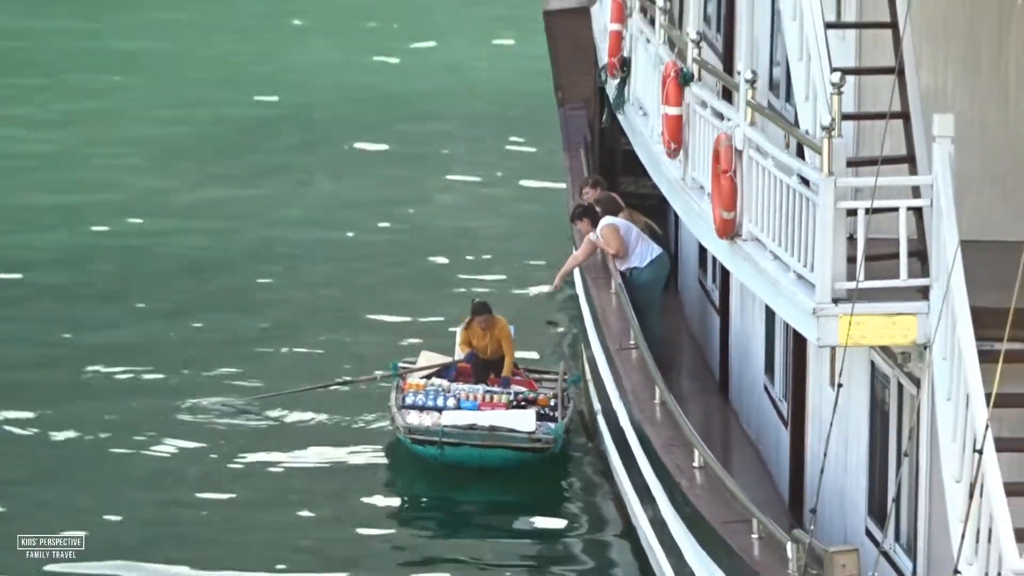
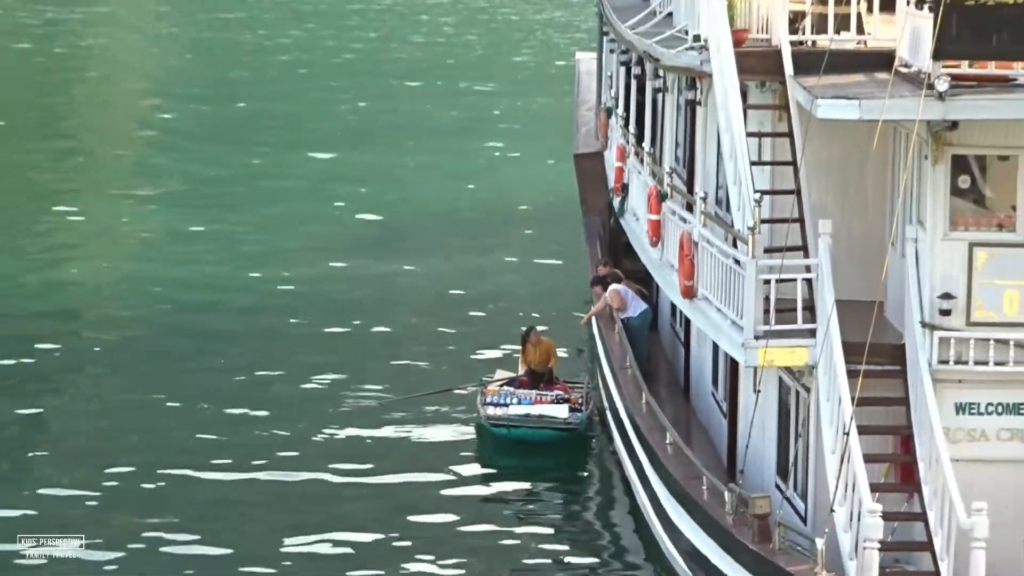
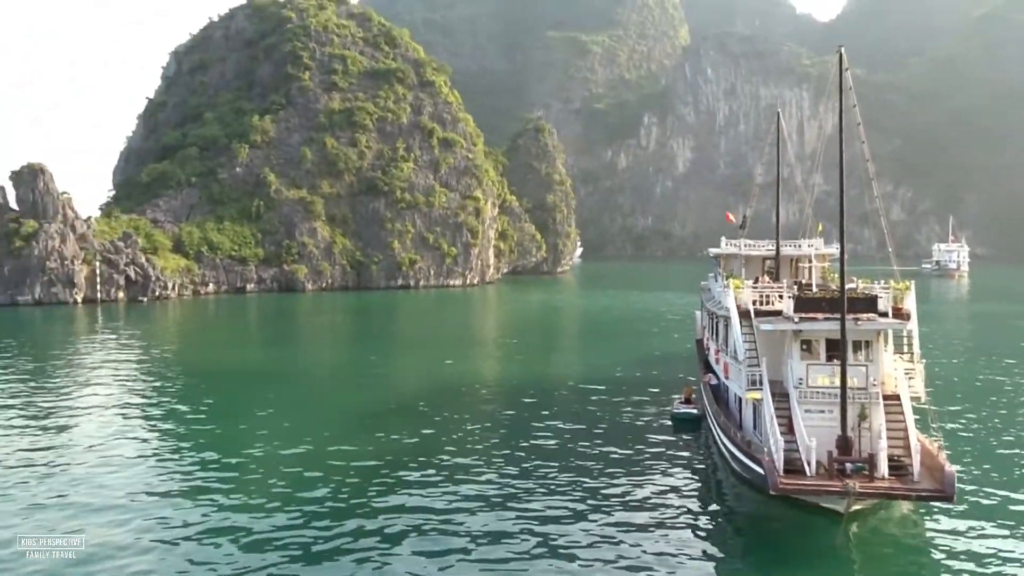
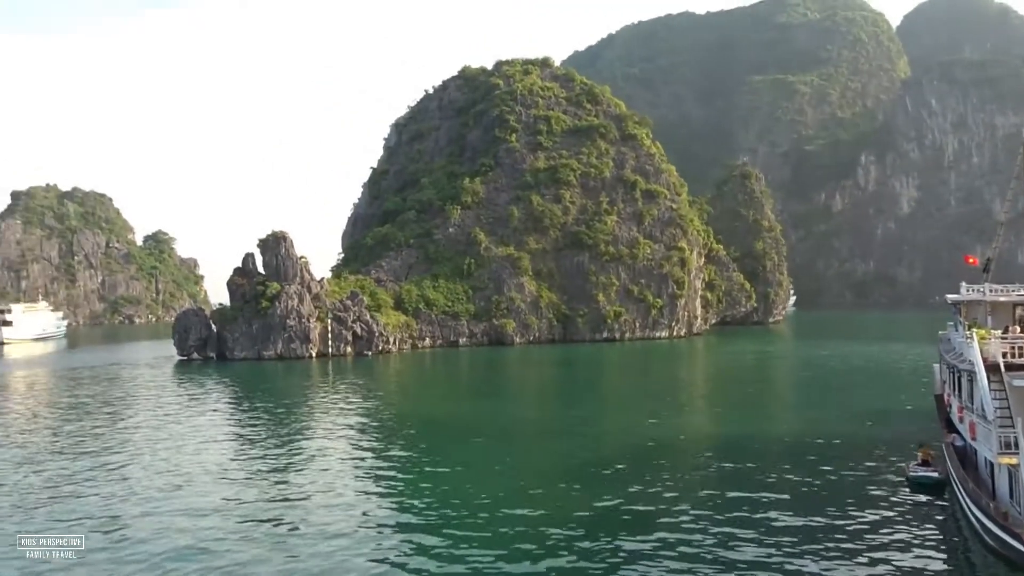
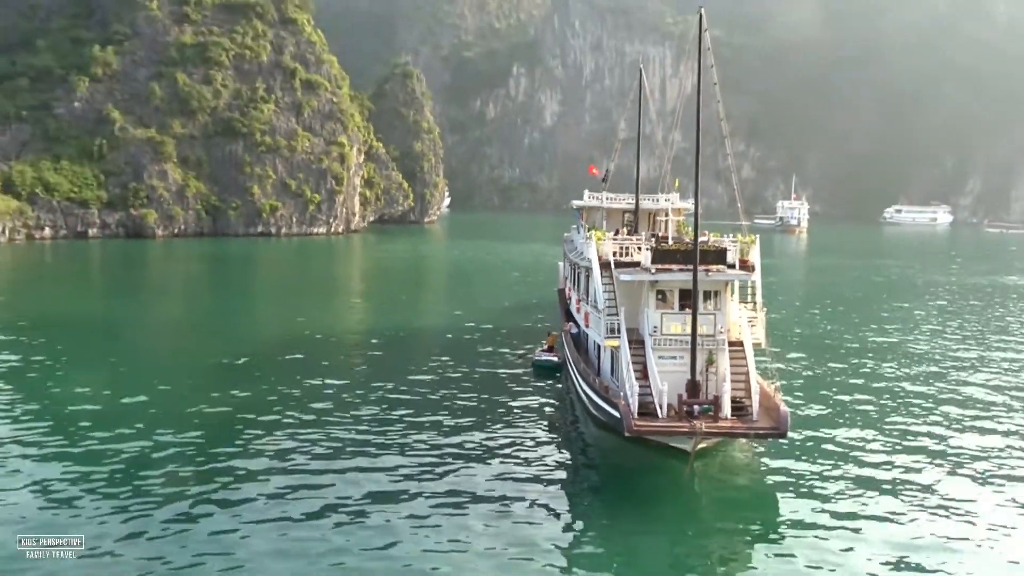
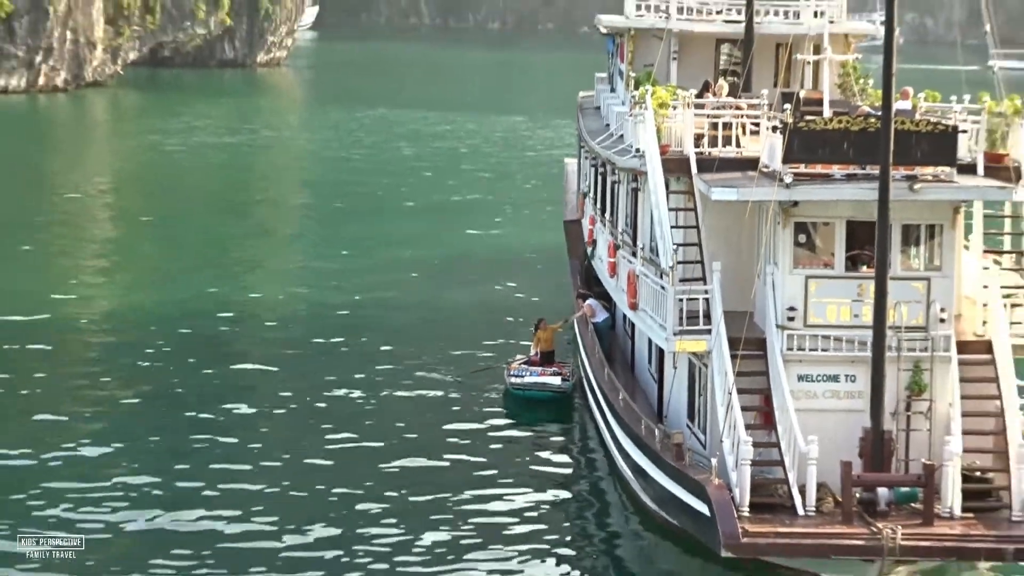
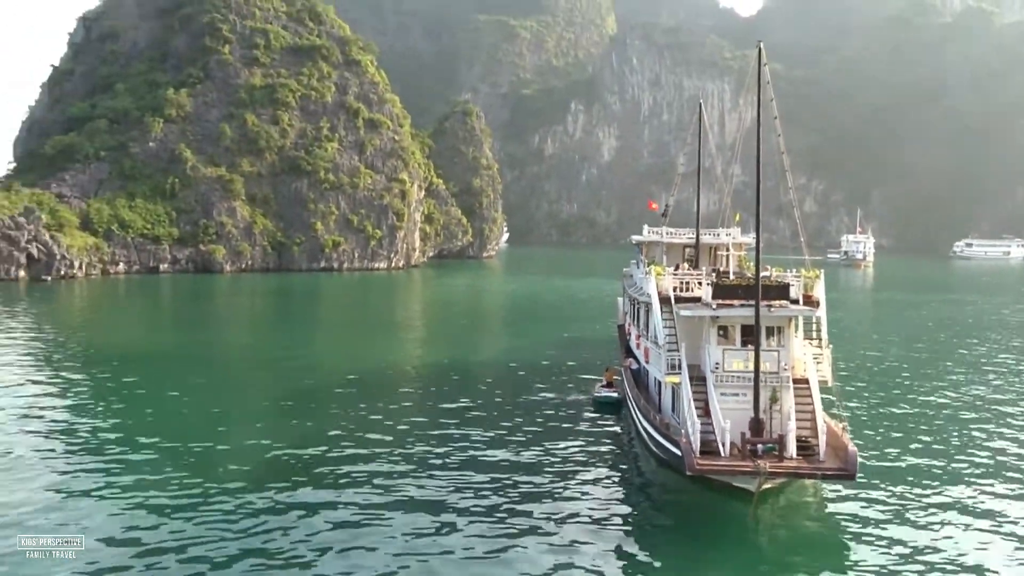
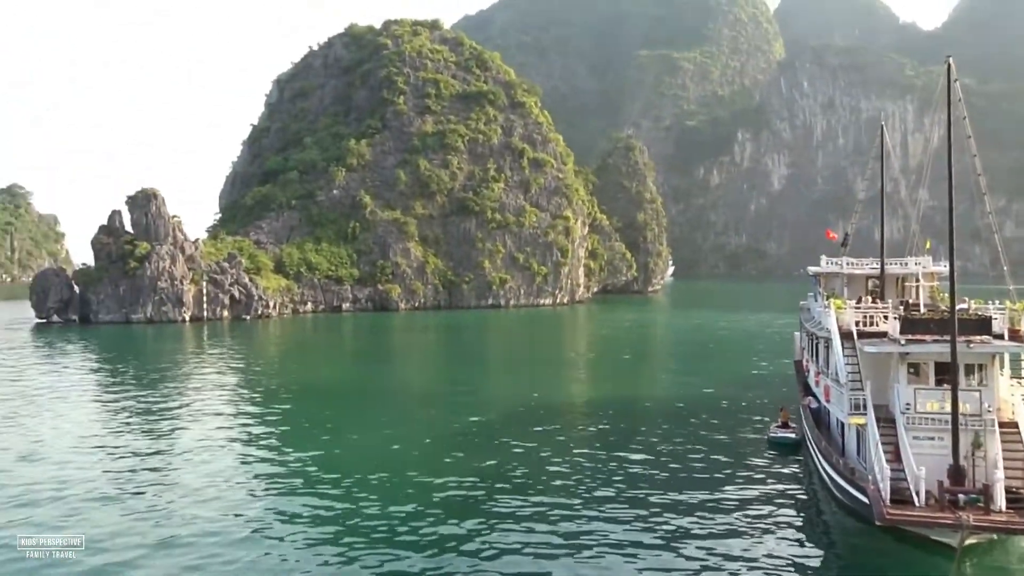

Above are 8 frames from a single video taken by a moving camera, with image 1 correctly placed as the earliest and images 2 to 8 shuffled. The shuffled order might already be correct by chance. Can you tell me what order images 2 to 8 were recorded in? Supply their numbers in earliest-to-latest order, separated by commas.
2, 6, 5, 7, 3, 8, 4
